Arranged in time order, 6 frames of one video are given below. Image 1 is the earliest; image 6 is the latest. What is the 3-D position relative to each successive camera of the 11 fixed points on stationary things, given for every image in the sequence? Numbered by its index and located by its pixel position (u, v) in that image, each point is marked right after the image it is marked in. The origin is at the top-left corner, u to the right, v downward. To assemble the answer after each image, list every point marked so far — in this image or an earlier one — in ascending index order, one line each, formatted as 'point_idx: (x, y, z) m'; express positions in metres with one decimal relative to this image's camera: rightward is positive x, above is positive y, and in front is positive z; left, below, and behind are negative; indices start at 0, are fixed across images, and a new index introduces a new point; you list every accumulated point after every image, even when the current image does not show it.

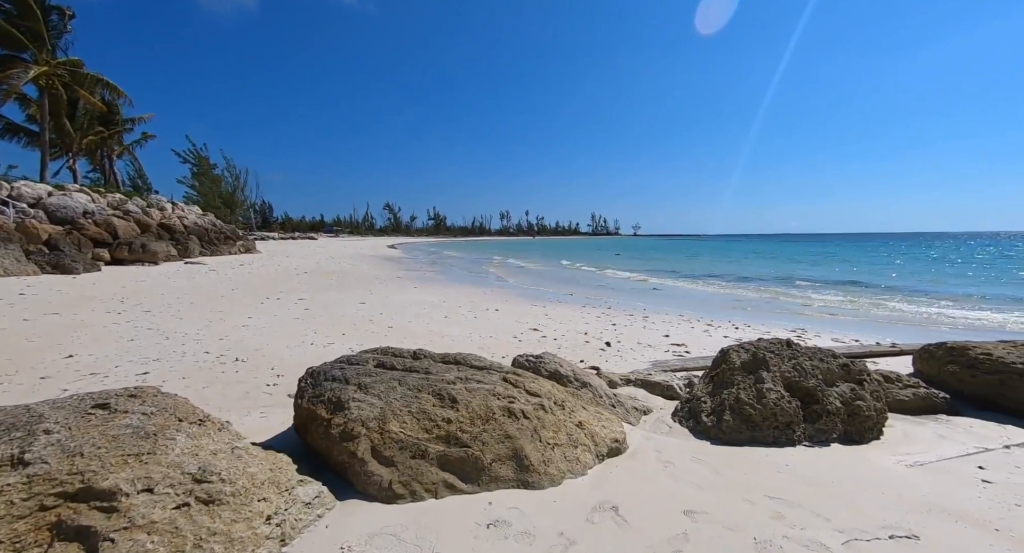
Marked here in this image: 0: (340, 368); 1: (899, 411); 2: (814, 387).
0: (-1.2, -0.6, +3.3) m
1: (+3.9, -1.4, +4.9) m
2: (+2.5, -0.9, +4.0) m
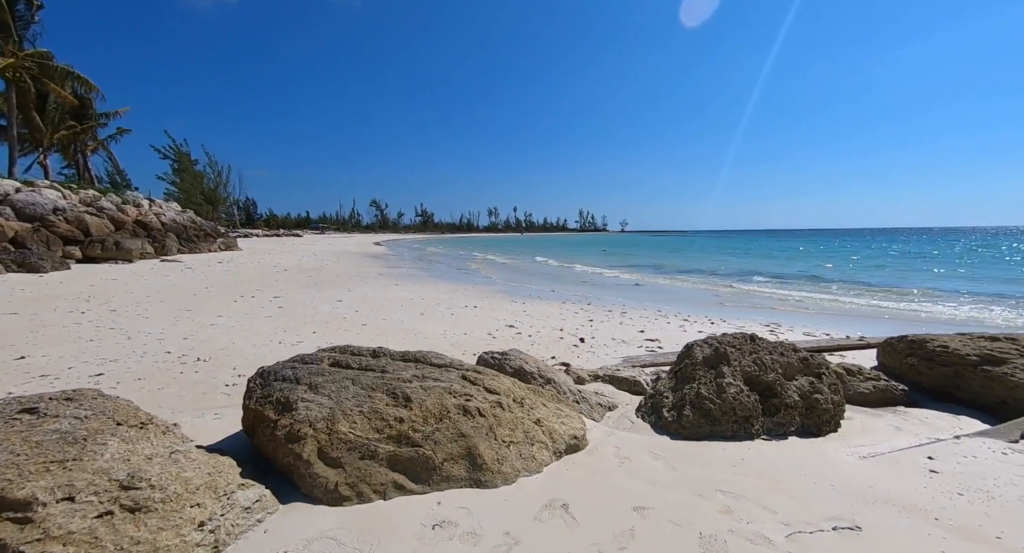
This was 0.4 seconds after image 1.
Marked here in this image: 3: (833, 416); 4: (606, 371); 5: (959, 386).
0: (-1.5, -0.6, +3.2) m
1: (+3.6, -1.3, +5.0) m
2: (+2.2, -0.9, +4.1) m
3: (+2.7, -1.2, +4.0) m
4: (+1.0, -1.1, +5.4) m
5: (+4.6, -1.1, +5.0) m
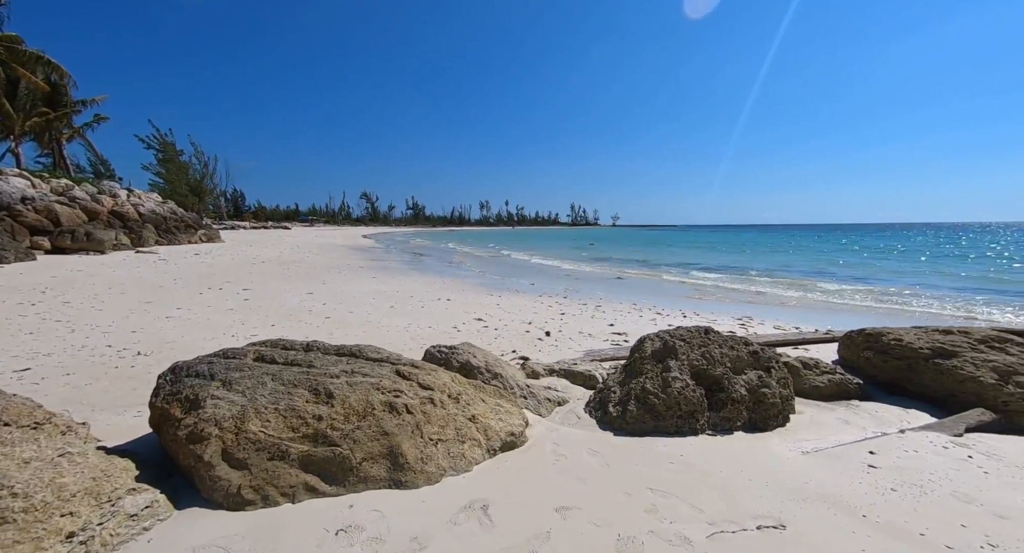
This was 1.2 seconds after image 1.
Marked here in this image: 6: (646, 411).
0: (-1.9, -0.5, +3.0) m
1: (+3.1, -1.2, +5.0) m
2: (+1.7, -0.8, +4.0) m
3: (+2.2, -1.1, +4.0) m
4: (+0.6, -1.0, +5.3) m
5: (+4.1, -1.1, +5.0) m
6: (+1.0, -1.0, +3.7) m
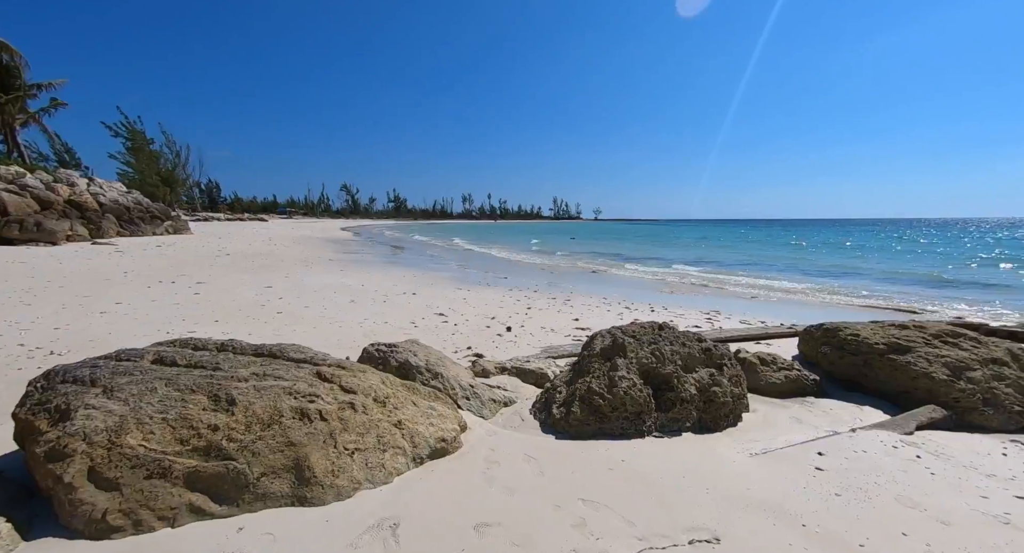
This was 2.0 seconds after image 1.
0: (-2.3, -0.5, +2.7) m
1: (+2.6, -1.2, +4.9) m
2: (+1.2, -0.8, +3.8) m
3: (+1.7, -1.0, +3.8) m
4: (0.0, -0.9, +5.1) m
5: (+3.6, -1.0, +4.9) m
6: (+0.6, -1.0, +3.5) m
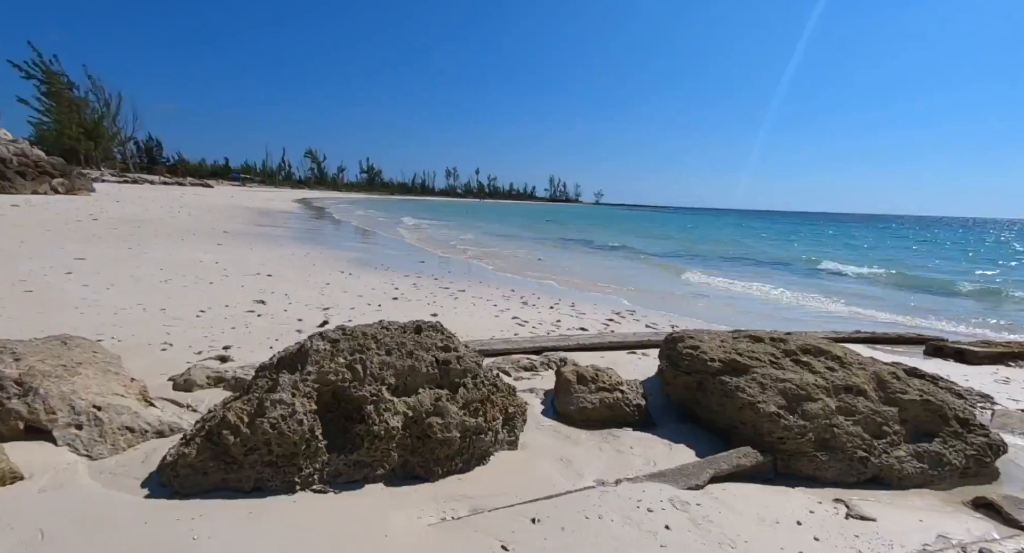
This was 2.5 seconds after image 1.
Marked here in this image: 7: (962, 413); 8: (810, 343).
0: (-4.3, -0.3, +1.5) m
1: (+0.5, -1.1, +3.9) m
2: (-0.8, -0.7, +2.8) m
3: (-0.3, -1.0, +2.8) m
4: (-2.1, -0.8, +4.0) m
5: (+1.5, -1.0, +3.9) m
6: (-1.5, -0.9, +2.4) m
7: (+3.3, -1.0, +3.6) m
8: (+2.5, -0.6, +4.0) m
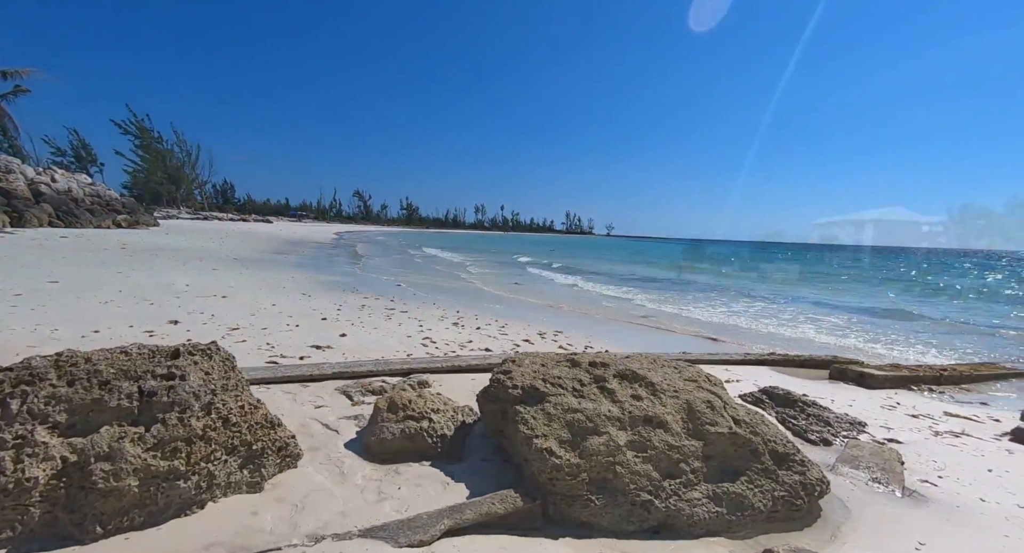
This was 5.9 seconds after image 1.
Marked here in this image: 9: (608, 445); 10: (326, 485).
0: (-5.8, -0.3, +1.0) m
1: (-1.0, -1.2, +3.4) m
2: (-2.3, -0.8, +2.3) m
3: (-1.8, -1.1, +2.3) m
4: (-3.6, -0.9, +3.5) m
5: (-0.1, -1.1, +3.5) m
6: (-3.0, -1.0, +1.9) m
7: (+1.8, -1.1, +3.2) m
8: (+0.9, -0.7, +3.6) m
9: (+0.6, -1.0, +2.9) m
10: (-1.2, -1.2, +2.9) m
